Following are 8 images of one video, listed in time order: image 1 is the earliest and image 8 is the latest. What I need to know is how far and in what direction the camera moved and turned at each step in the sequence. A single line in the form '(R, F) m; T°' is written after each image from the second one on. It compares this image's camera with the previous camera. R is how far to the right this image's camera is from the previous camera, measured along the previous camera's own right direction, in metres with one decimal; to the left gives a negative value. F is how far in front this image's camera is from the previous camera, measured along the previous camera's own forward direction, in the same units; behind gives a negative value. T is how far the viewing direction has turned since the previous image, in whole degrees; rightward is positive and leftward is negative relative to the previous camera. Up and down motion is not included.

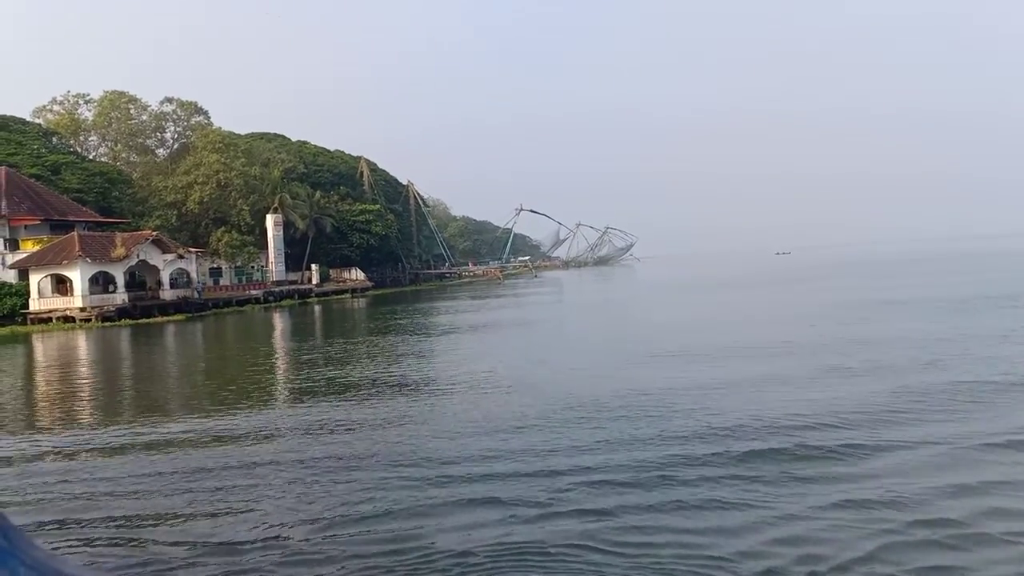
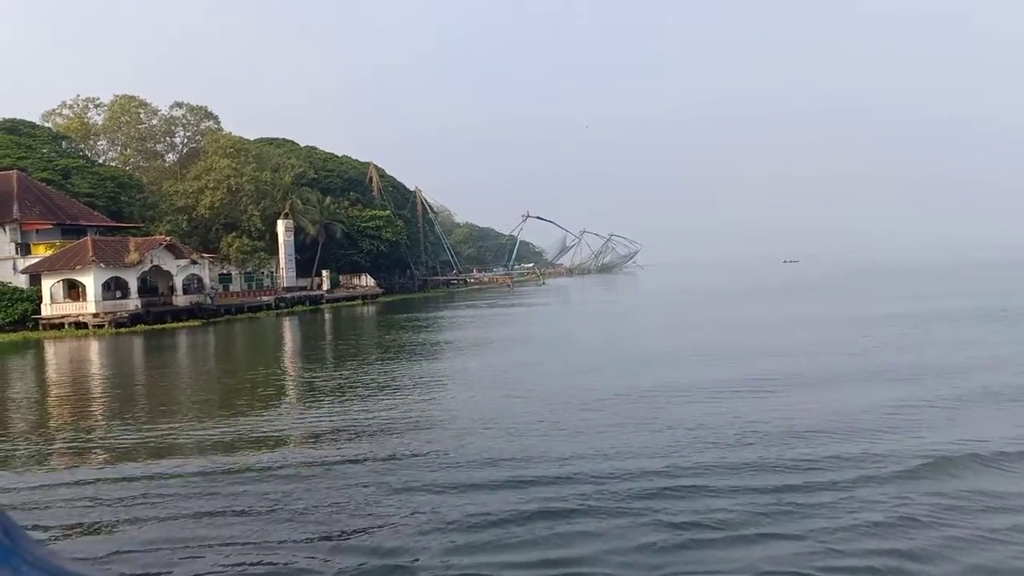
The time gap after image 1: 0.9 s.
(-0.5, +0.2) m; 0°
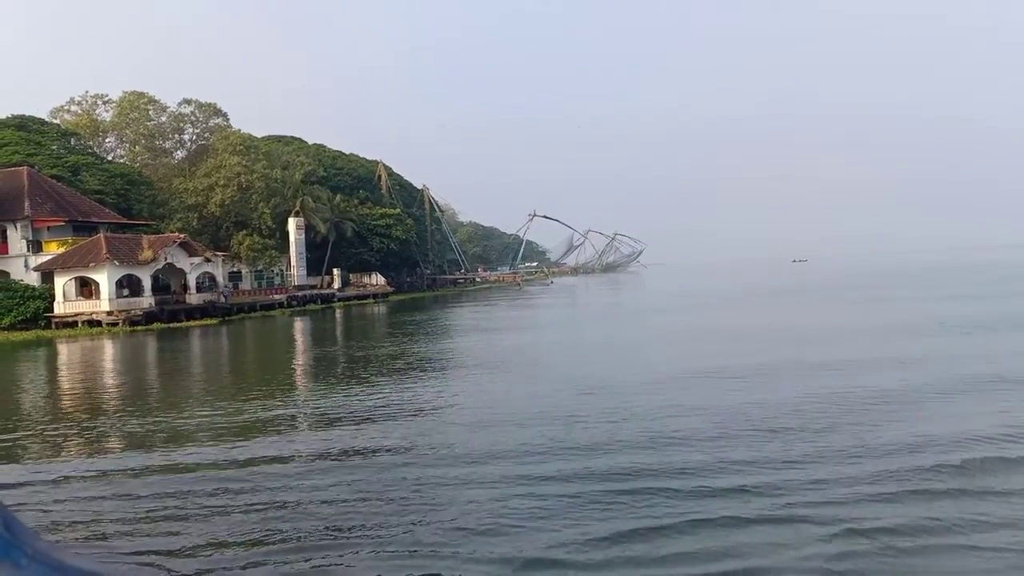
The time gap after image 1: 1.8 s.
(-0.5, +0.2) m; 0°
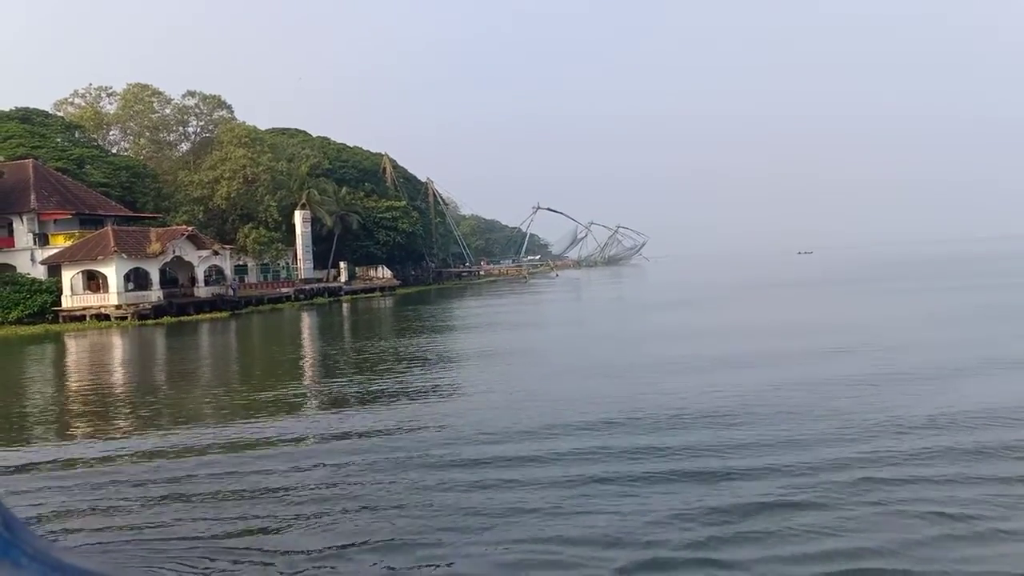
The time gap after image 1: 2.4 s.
(-0.3, +0.1) m; 0°
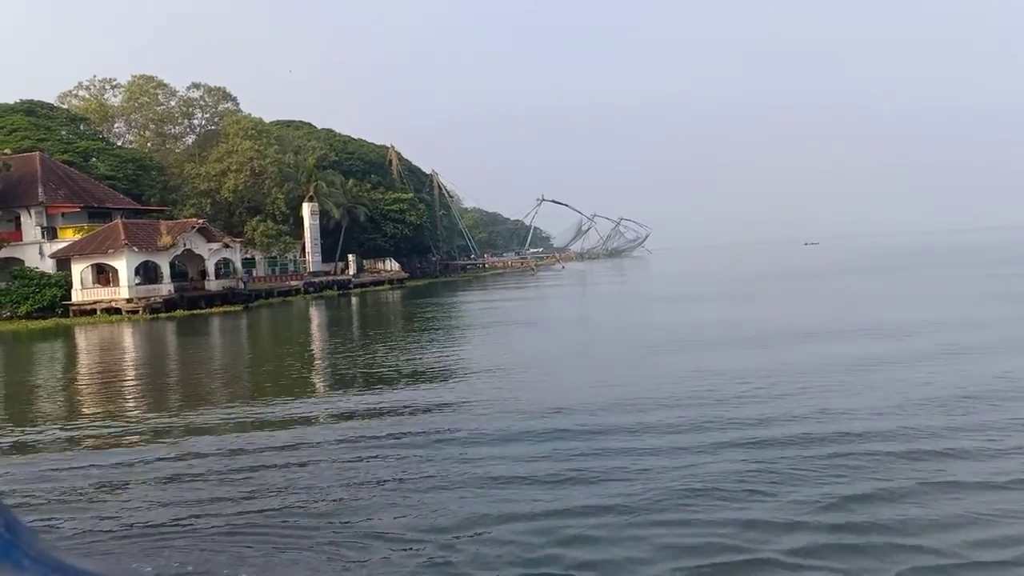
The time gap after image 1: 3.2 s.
(-0.4, +0.2) m; 0°
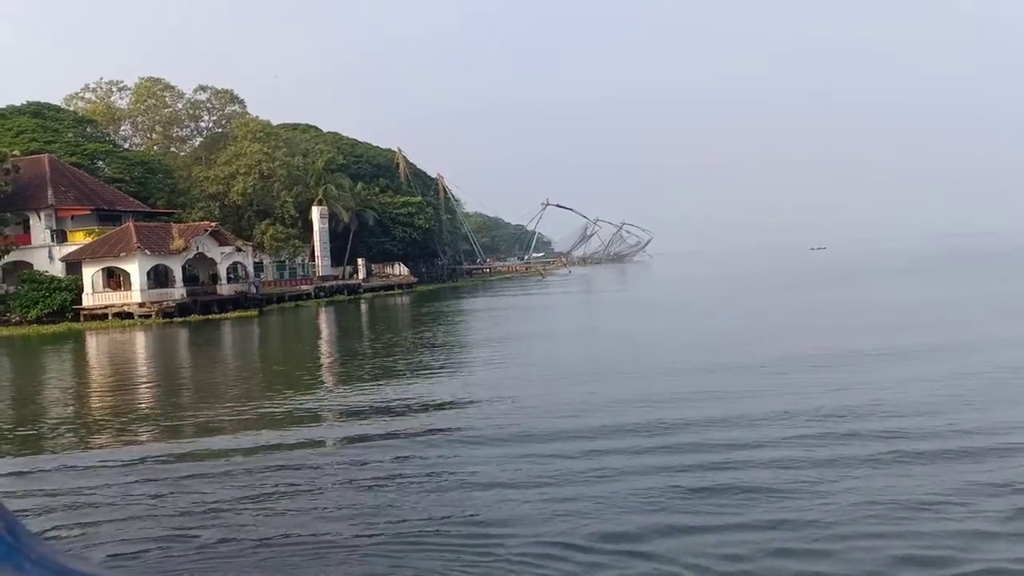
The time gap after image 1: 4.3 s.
(-0.5, +0.2) m; 0°
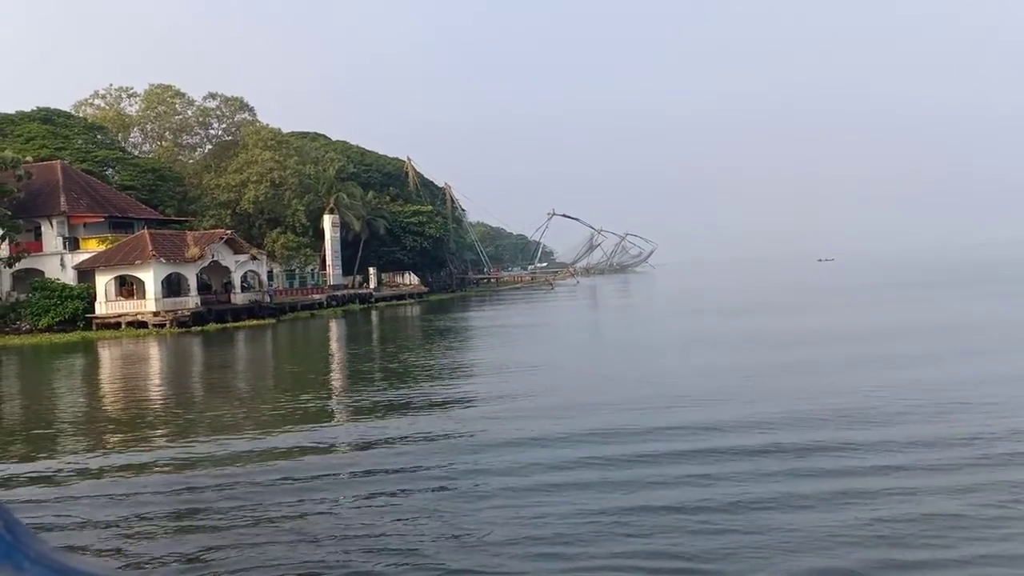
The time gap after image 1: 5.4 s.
(-0.6, +0.2) m; 0°
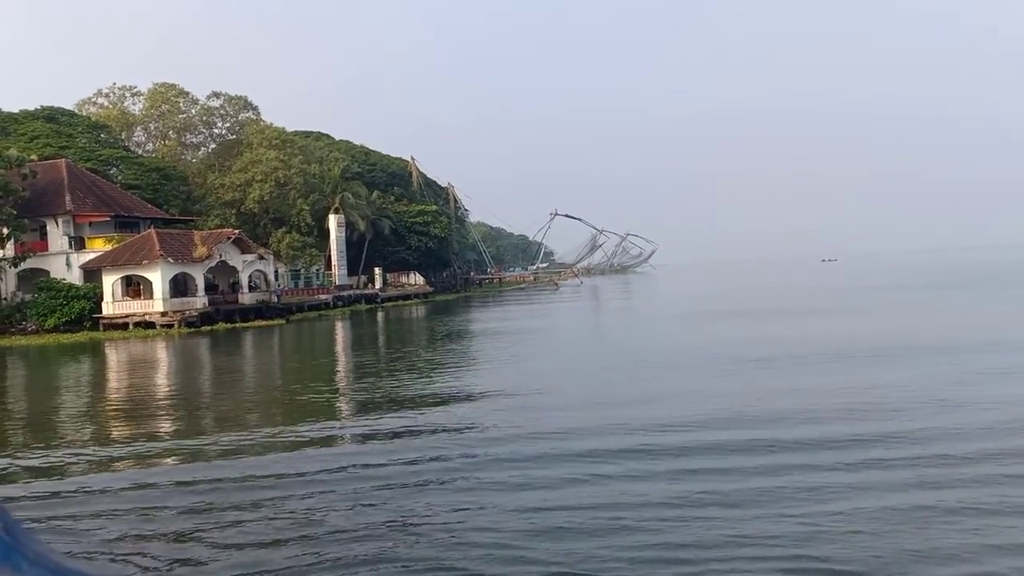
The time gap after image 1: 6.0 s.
(-0.3, +0.1) m; 0°
